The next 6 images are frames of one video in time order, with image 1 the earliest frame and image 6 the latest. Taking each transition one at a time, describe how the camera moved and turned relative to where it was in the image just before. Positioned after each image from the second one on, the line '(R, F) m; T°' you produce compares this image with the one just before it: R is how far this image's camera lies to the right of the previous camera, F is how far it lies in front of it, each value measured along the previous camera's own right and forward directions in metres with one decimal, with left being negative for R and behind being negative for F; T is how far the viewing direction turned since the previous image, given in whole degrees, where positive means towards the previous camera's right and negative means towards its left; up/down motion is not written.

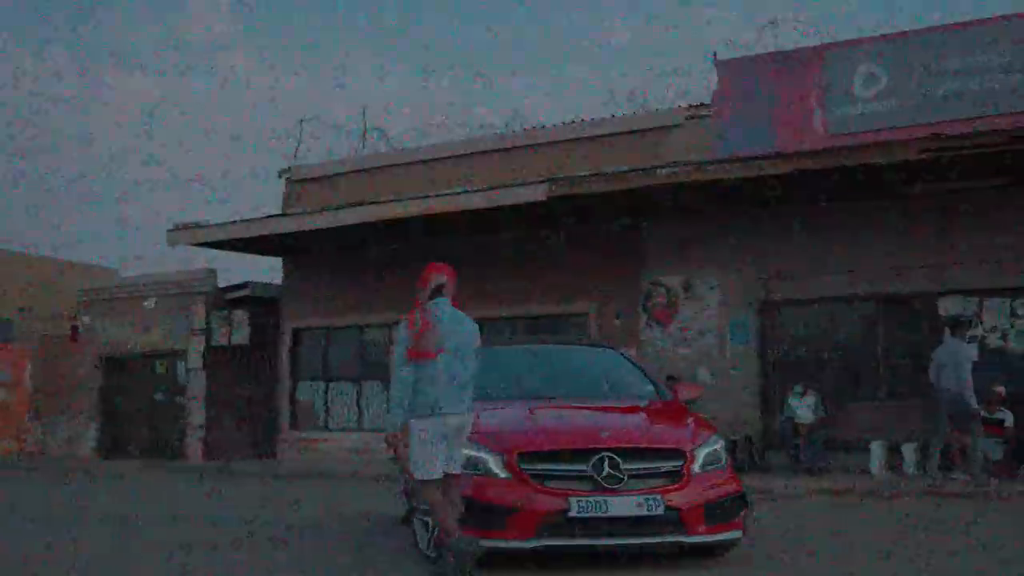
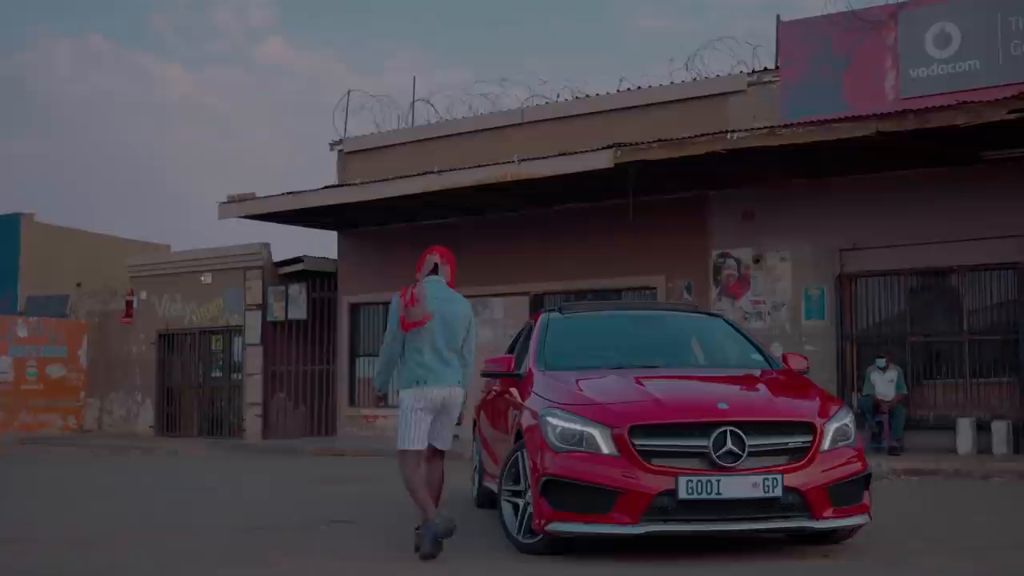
(-0.2, +0.5) m; -2°
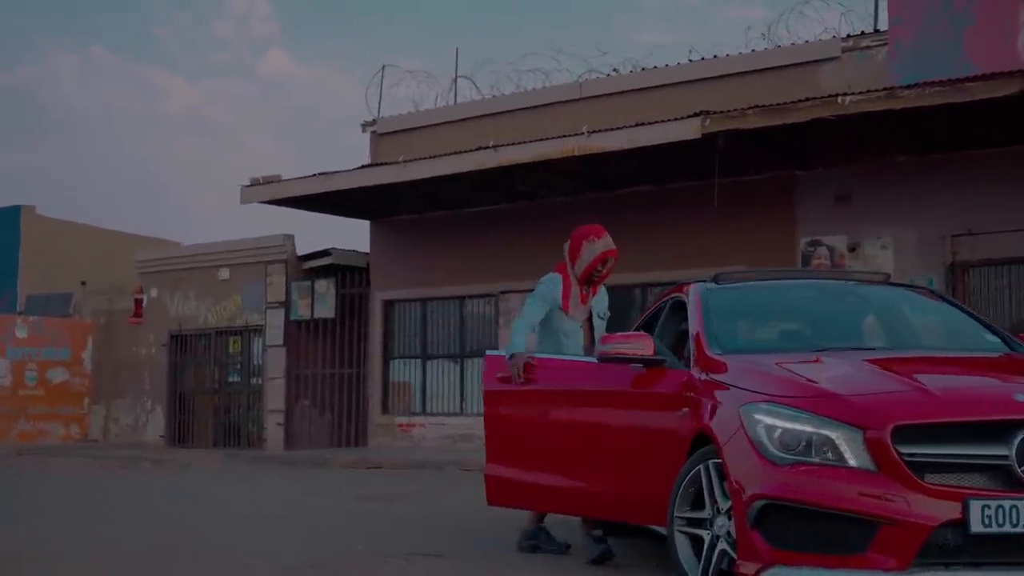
(-0.6, +1.9) m; 0°
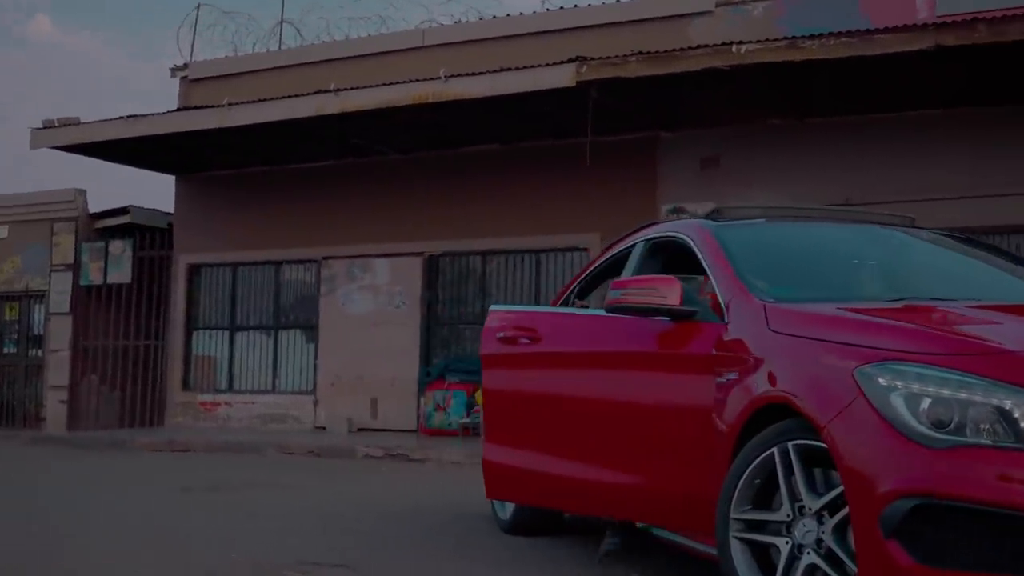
(-0.6, +1.5) m; +9°
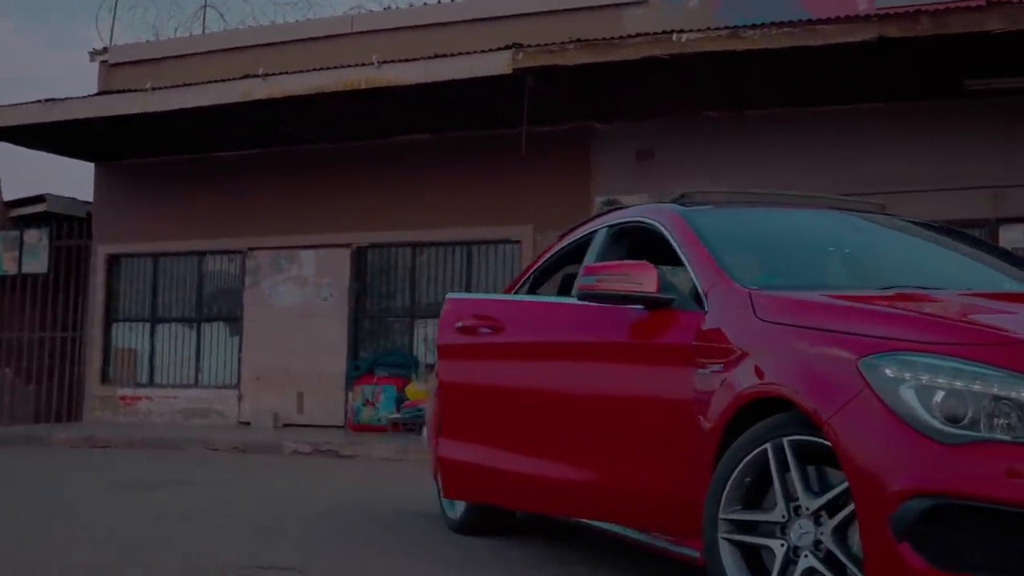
(-0.1, +0.3) m; +3°
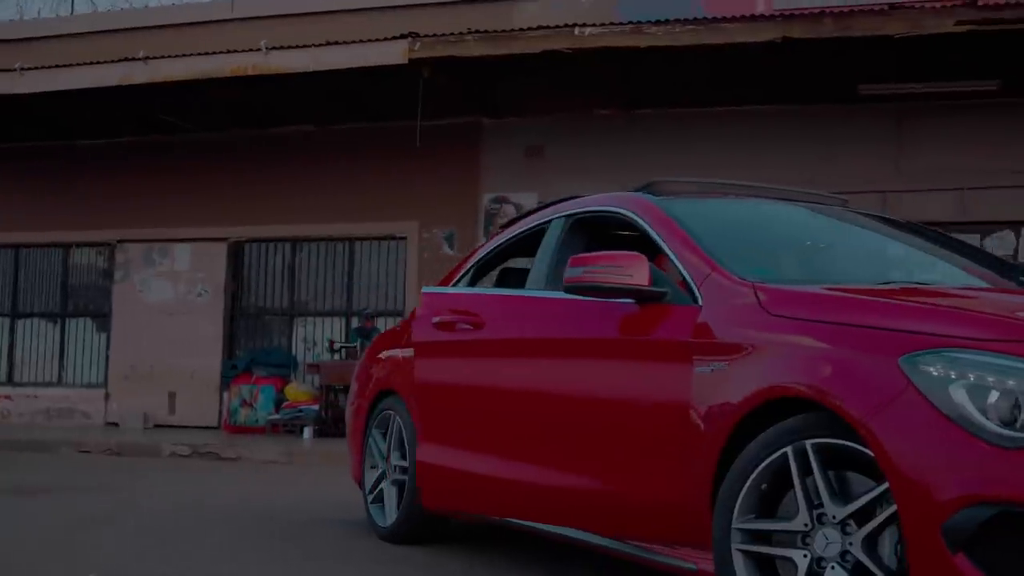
(-0.3, +0.3) m; +6°
